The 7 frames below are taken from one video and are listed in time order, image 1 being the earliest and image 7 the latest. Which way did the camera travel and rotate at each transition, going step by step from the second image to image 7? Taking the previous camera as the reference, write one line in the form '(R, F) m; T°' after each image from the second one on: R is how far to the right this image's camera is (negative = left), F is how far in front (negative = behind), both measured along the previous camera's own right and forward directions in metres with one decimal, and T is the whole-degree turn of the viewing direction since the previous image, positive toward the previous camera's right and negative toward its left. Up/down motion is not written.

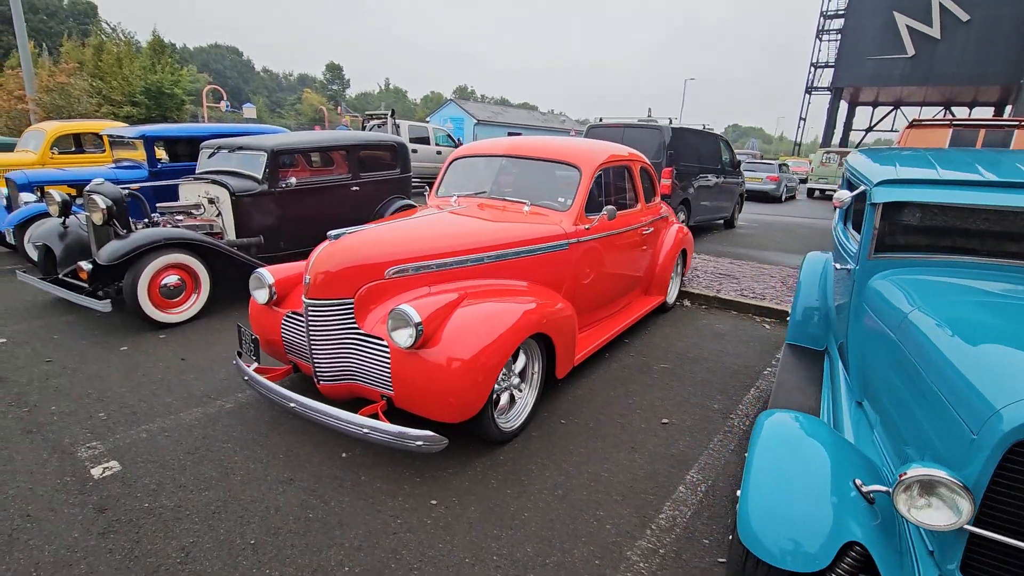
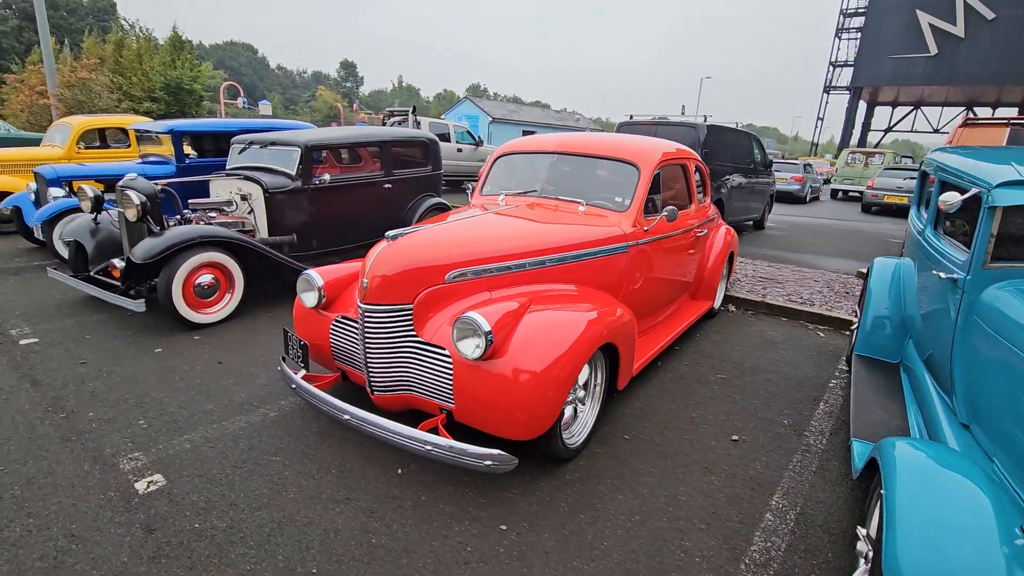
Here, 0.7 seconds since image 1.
(-0.3, +0.2) m; -1°
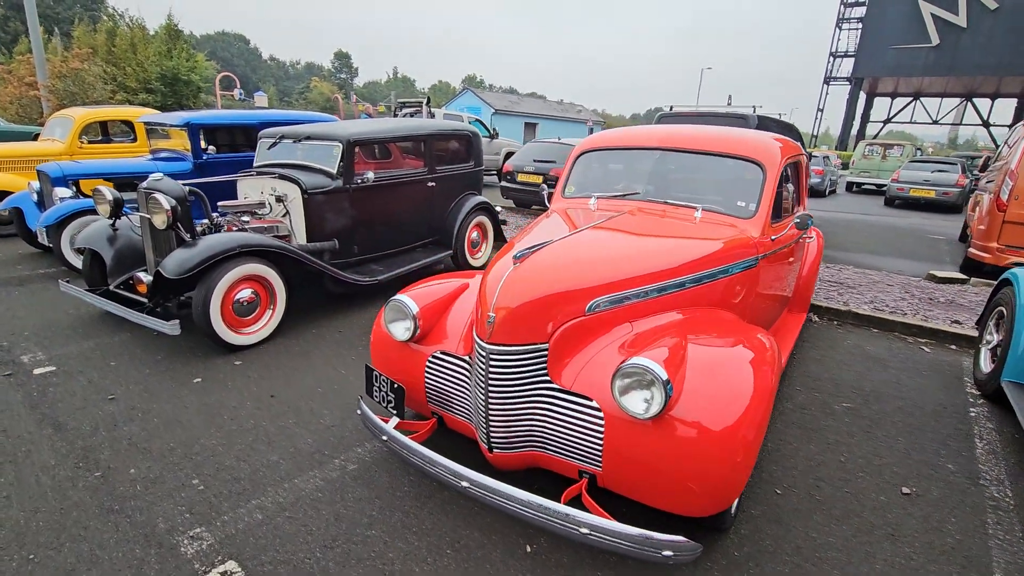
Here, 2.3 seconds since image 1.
(-0.7, +0.5) m; +1°
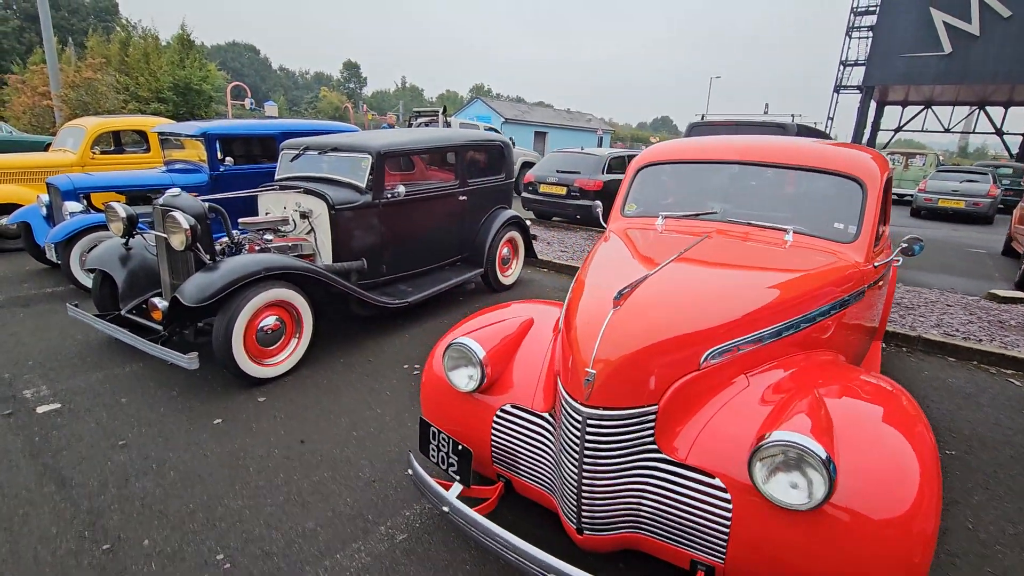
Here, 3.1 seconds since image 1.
(-0.3, +0.4) m; -1°
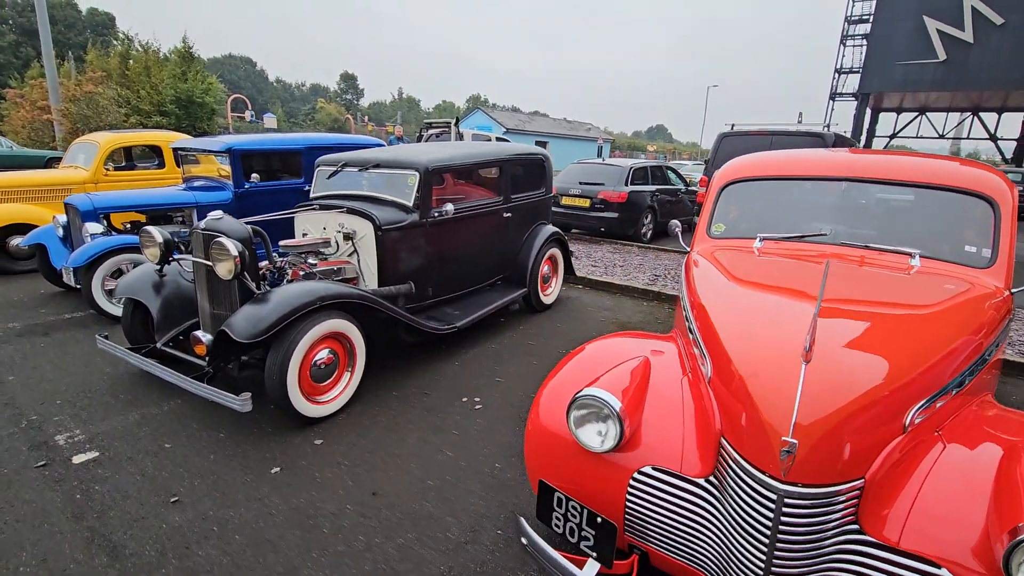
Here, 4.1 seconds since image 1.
(-0.5, +0.3) m; 0°
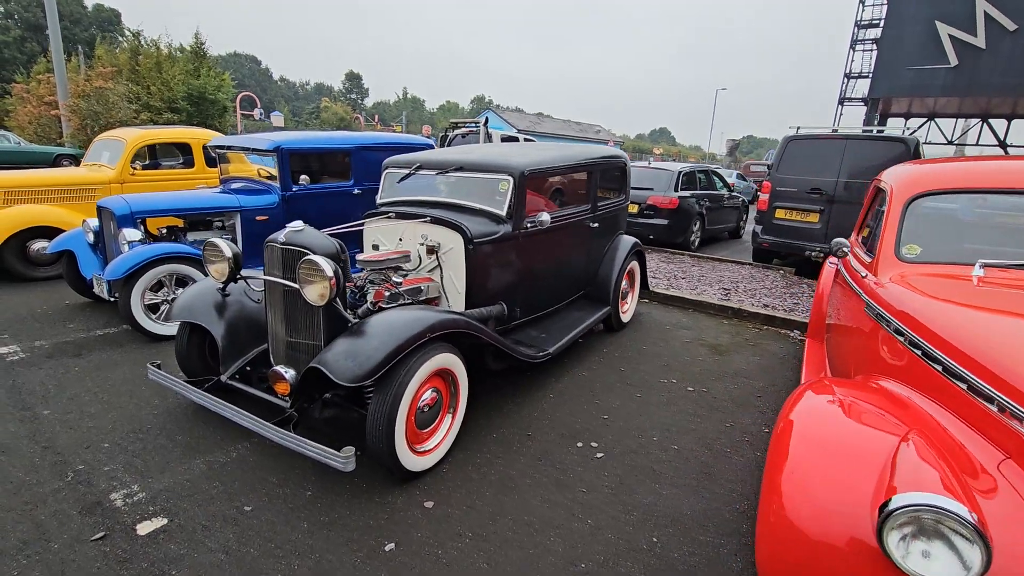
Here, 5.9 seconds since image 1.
(-0.8, +0.5) m; 0°
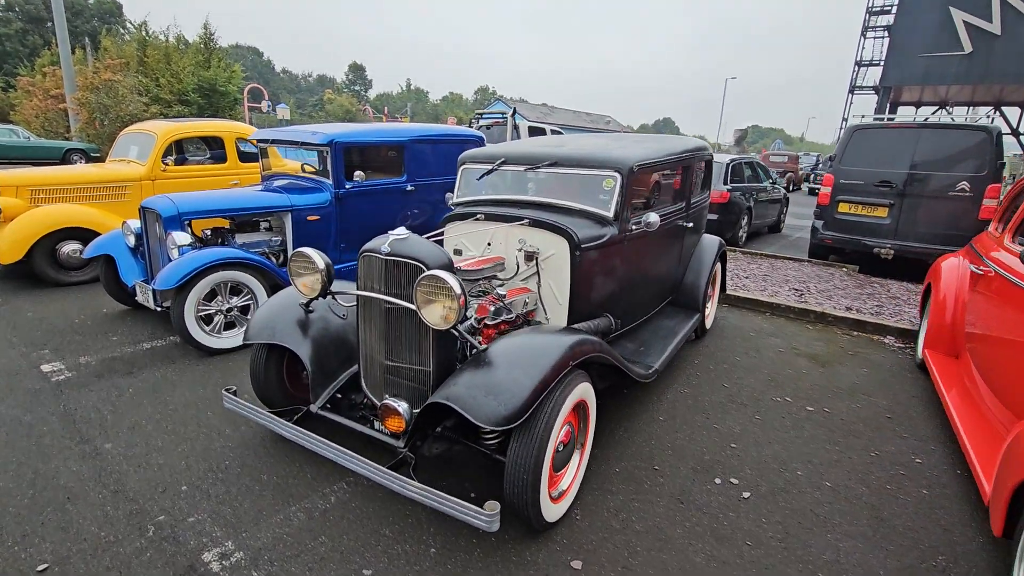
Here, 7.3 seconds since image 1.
(-0.7, +0.4) m; 0°
